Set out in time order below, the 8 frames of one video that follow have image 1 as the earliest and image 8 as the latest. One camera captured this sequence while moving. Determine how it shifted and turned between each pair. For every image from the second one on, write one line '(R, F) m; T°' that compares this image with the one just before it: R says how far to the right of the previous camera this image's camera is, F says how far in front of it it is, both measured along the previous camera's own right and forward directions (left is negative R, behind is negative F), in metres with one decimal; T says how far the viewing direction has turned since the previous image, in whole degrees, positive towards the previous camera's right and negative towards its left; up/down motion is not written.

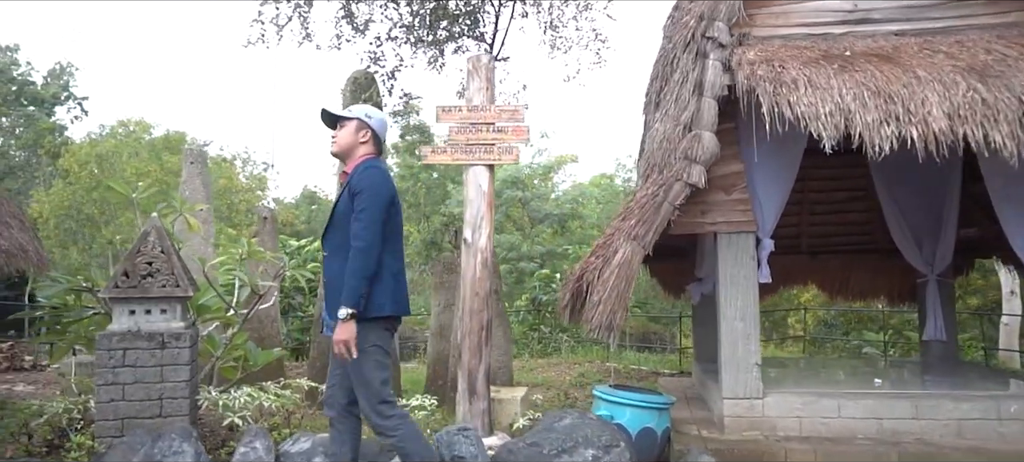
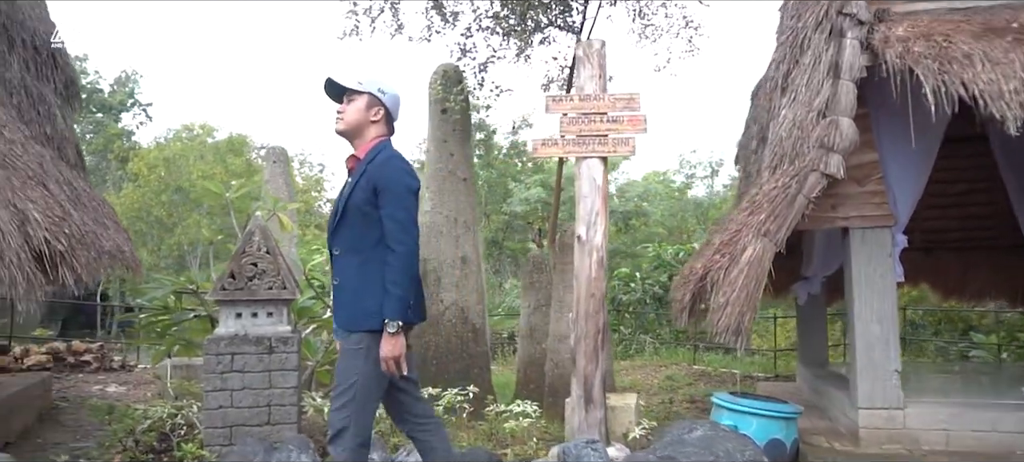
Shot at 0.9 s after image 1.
(-0.5, +0.3) m; -4°
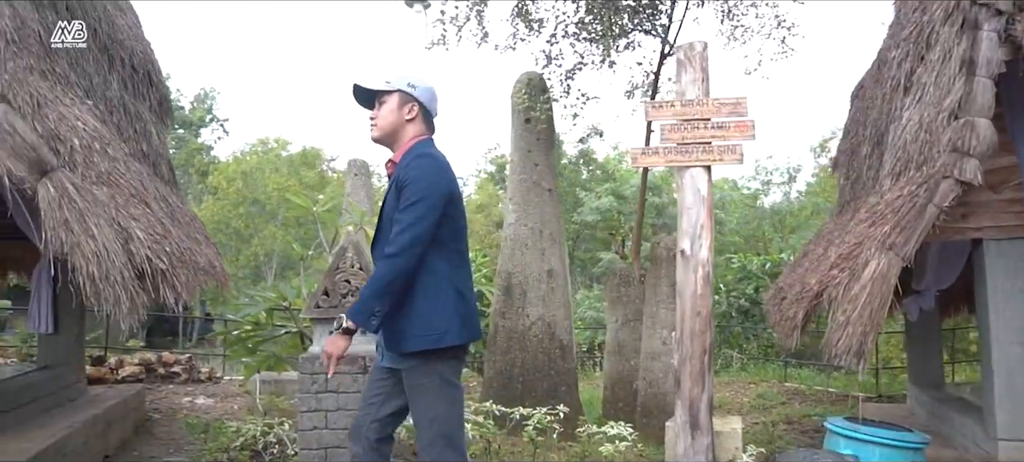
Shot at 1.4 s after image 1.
(-0.2, +0.2) m; -5°
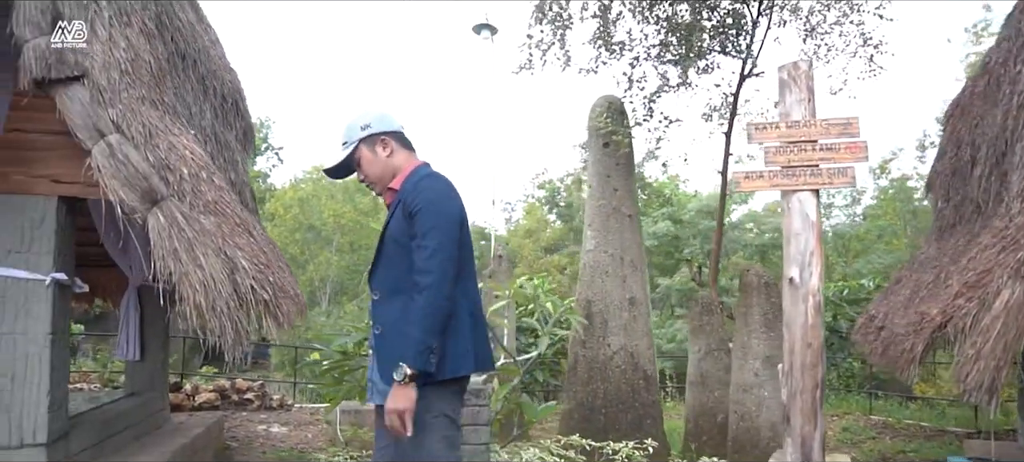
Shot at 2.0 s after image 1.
(-0.3, +0.1) m; -4°
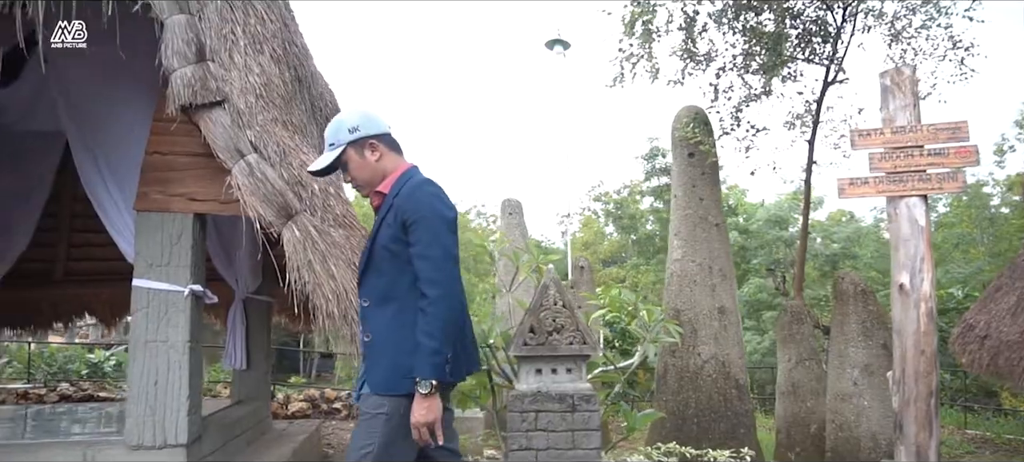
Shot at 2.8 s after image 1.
(-0.3, -0.1) m; -4°
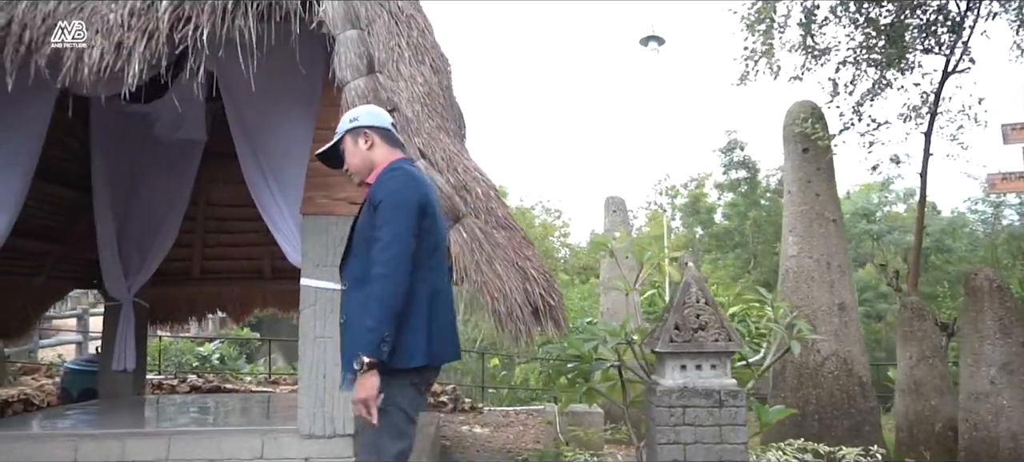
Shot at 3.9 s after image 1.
(-0.5, -0.2) m; -5°
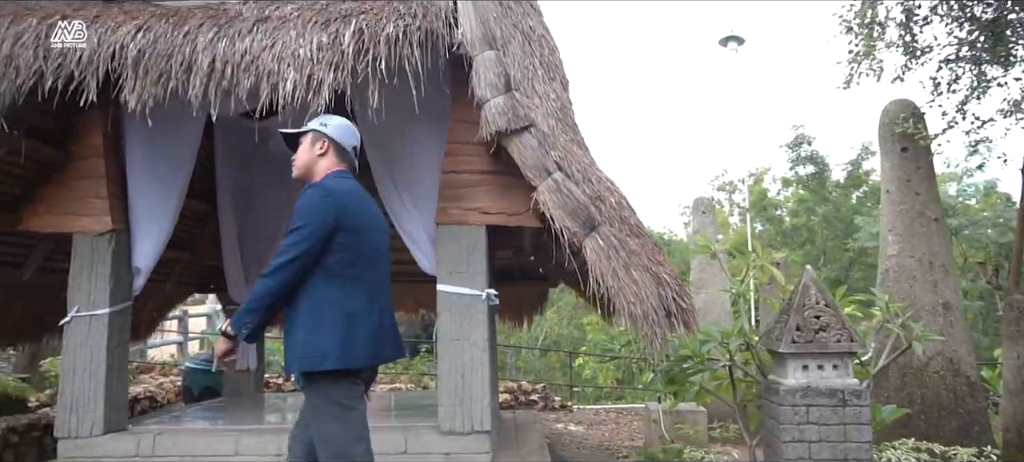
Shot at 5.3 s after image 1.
(-0.5, -0.2) m; -4°
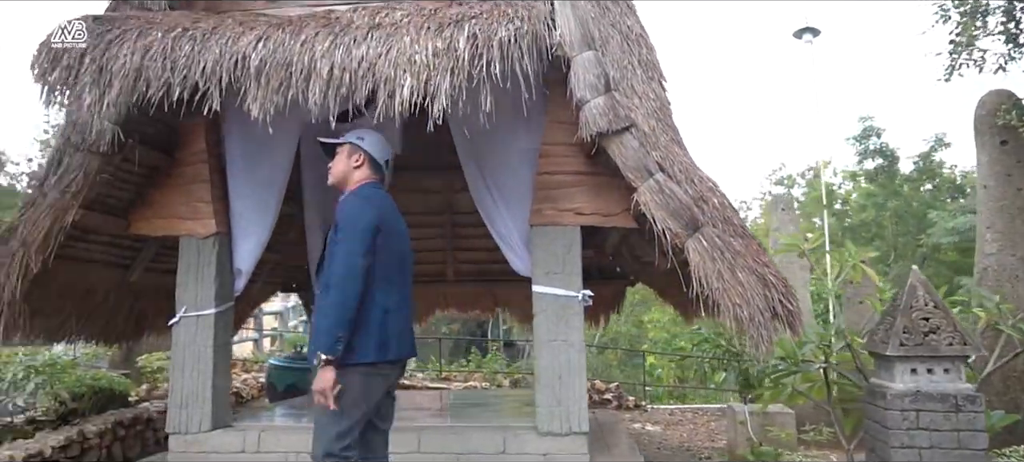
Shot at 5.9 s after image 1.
(-0.3, 0.0) m; -4°
